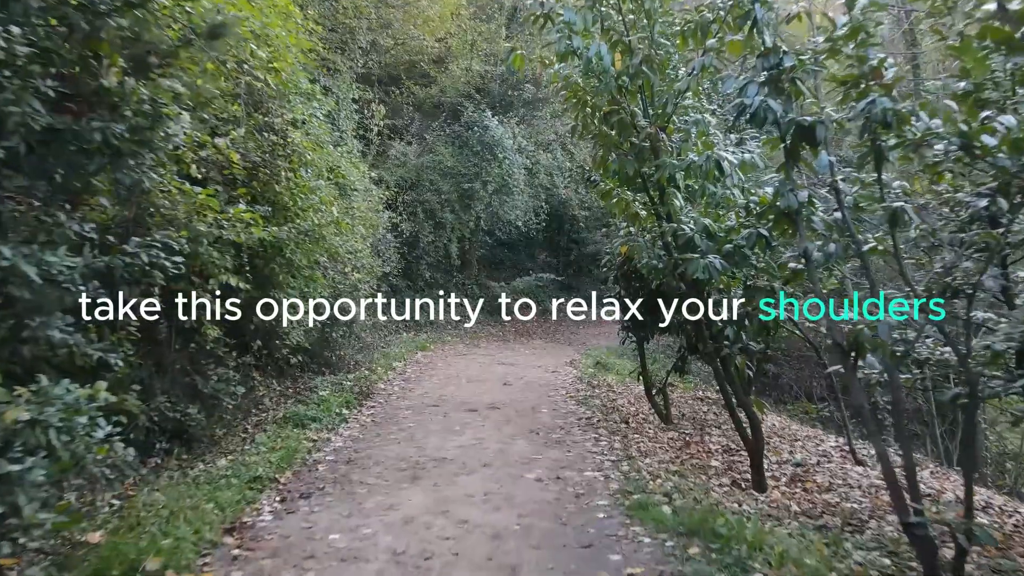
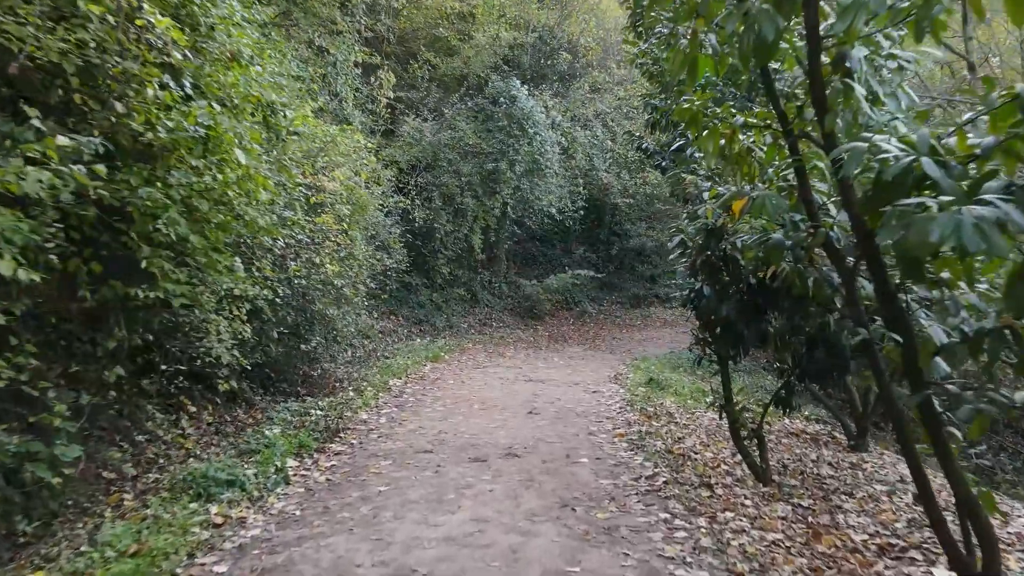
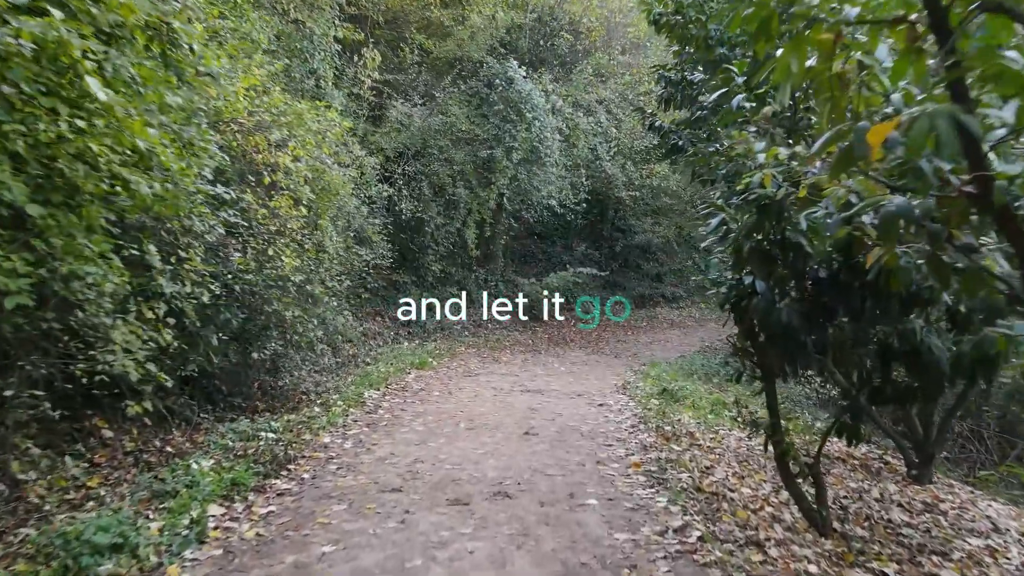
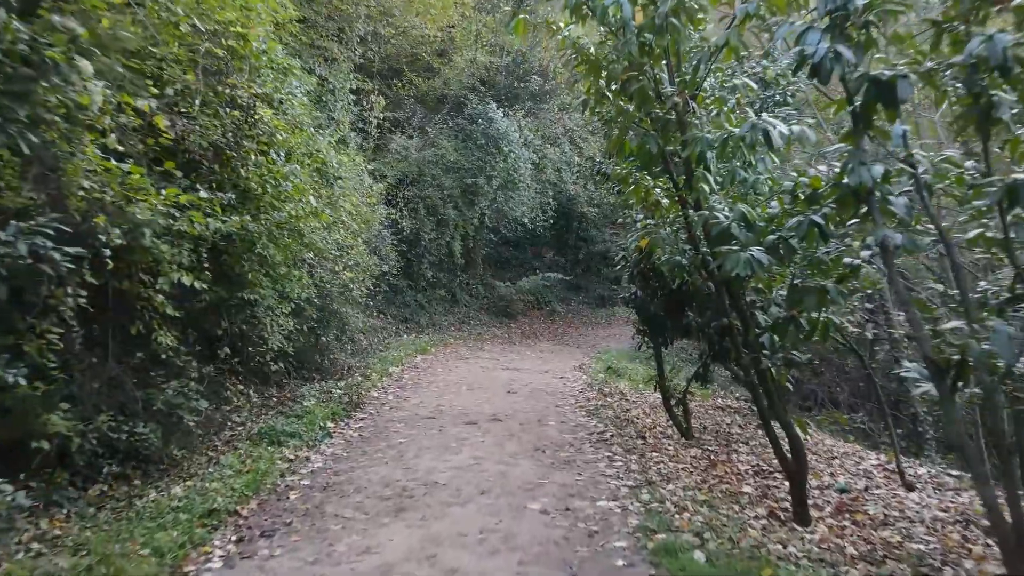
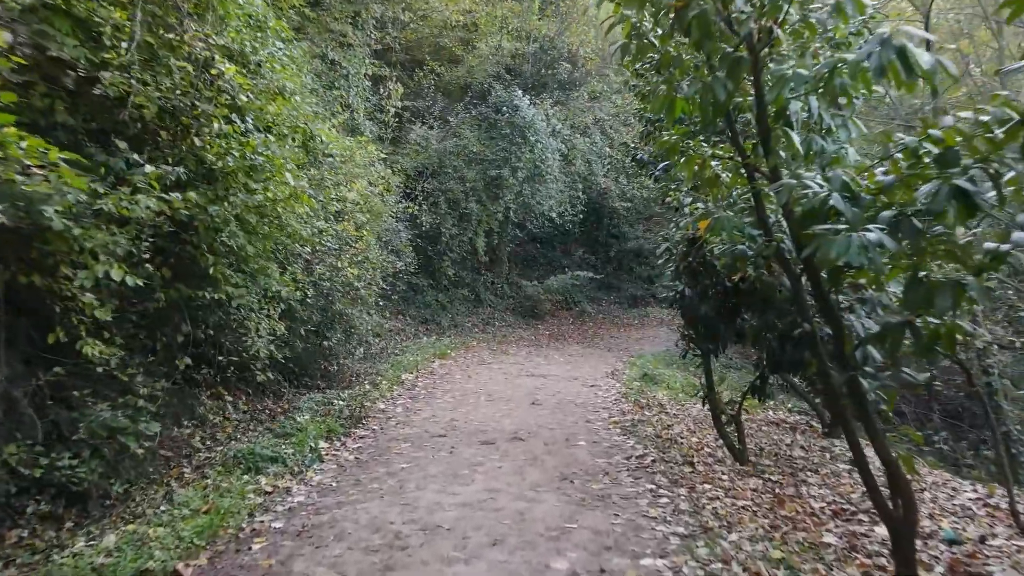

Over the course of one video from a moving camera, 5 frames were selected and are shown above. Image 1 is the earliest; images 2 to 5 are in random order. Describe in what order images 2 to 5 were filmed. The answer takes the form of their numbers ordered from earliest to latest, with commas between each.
4, 5, 2, 3
